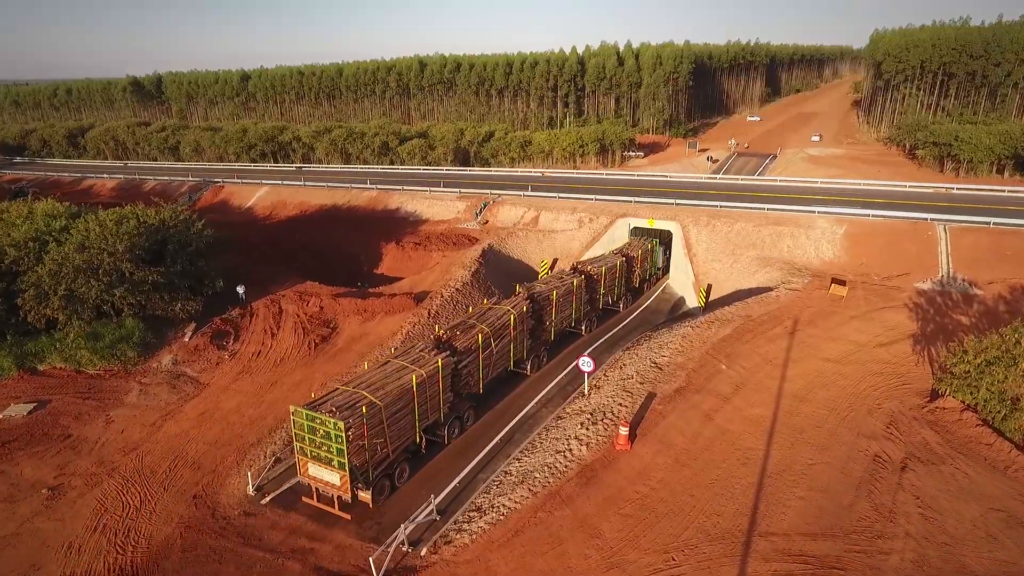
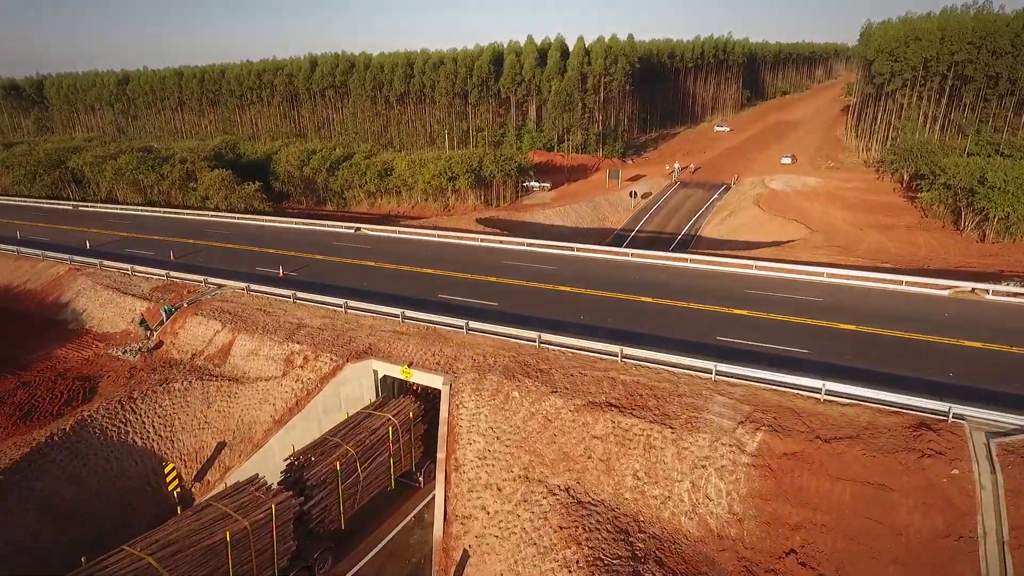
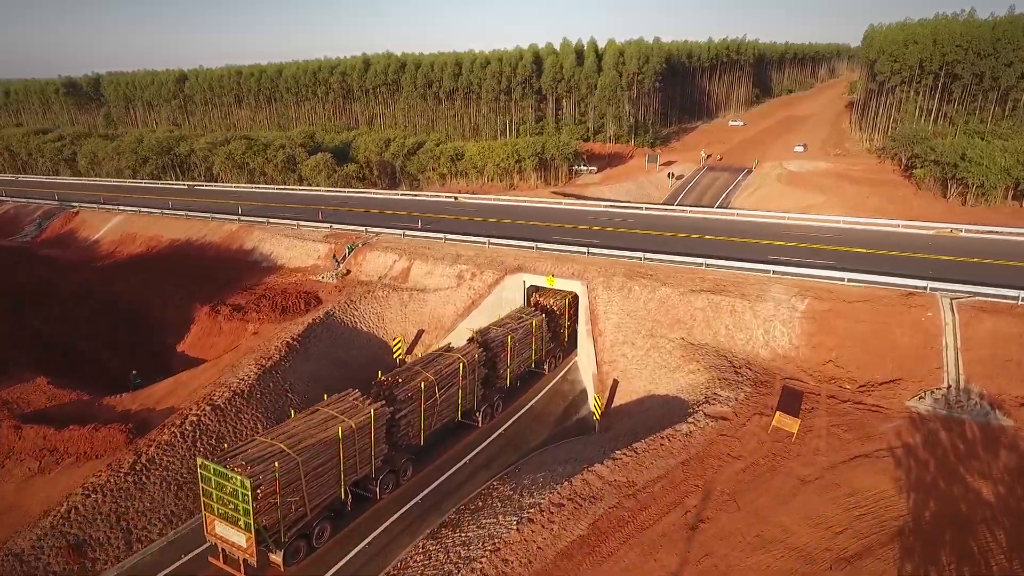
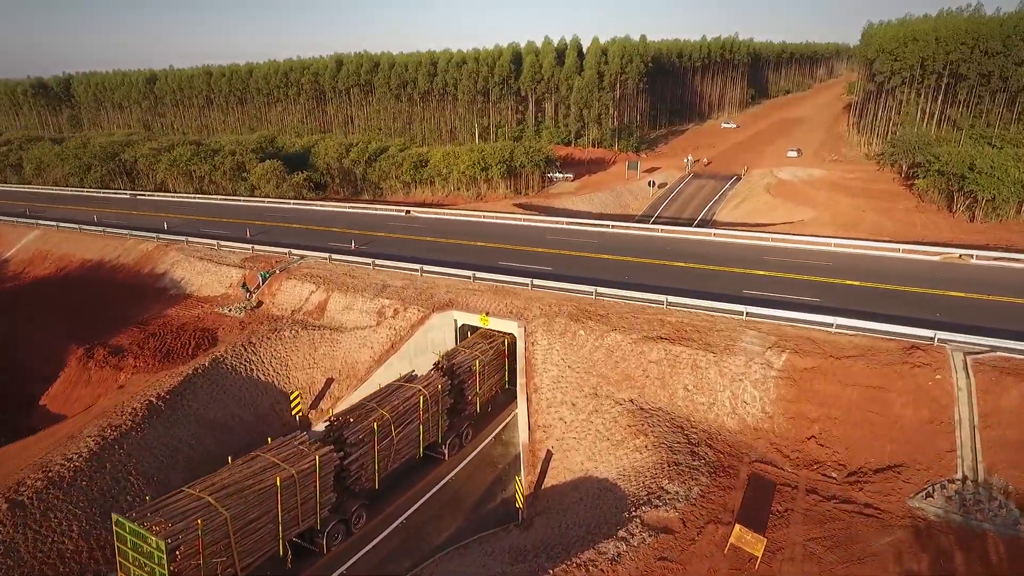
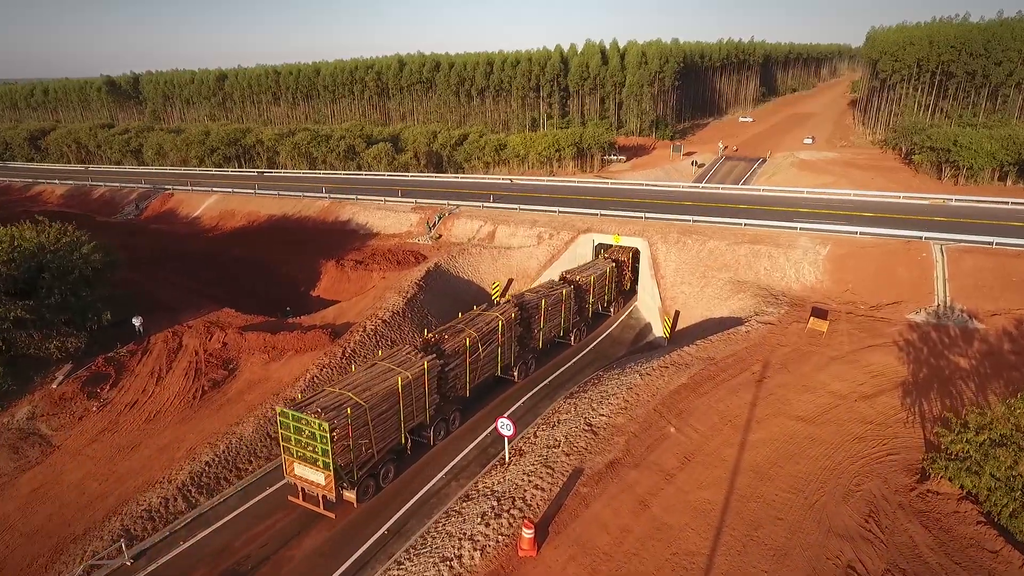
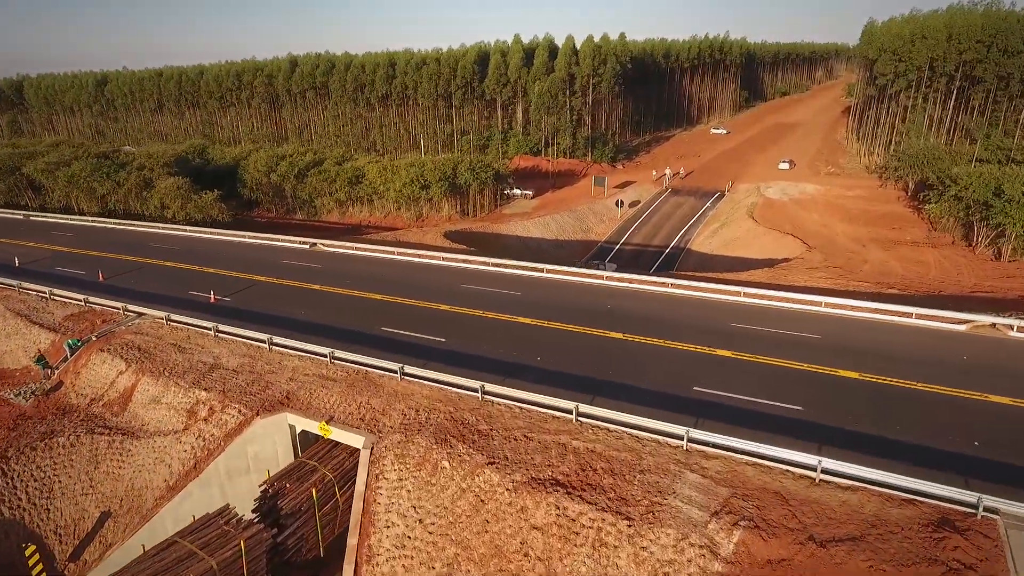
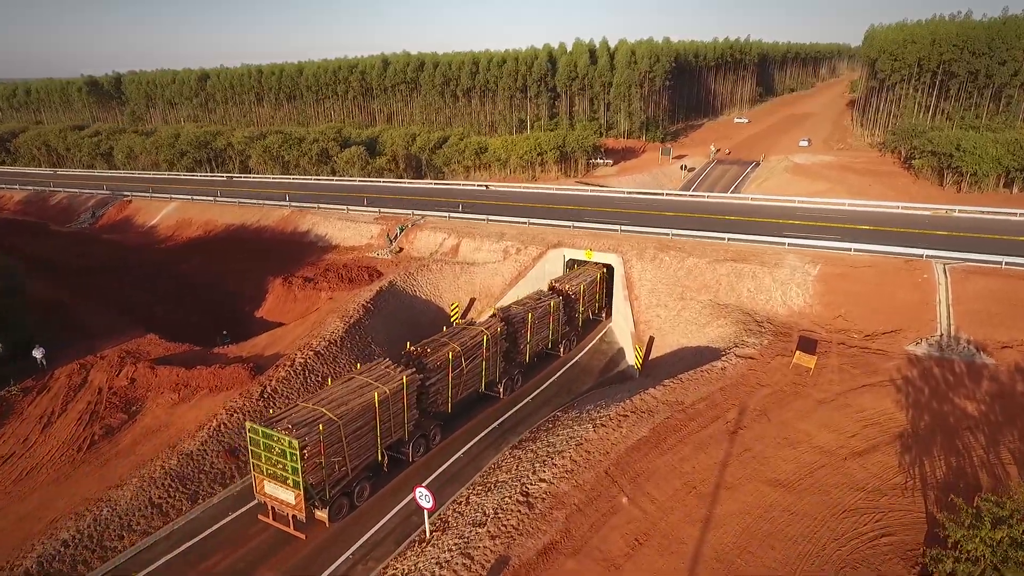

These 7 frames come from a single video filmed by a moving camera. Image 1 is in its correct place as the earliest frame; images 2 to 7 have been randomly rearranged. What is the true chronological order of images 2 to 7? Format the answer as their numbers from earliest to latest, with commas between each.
5, 7, 3, 4, 2, 6
